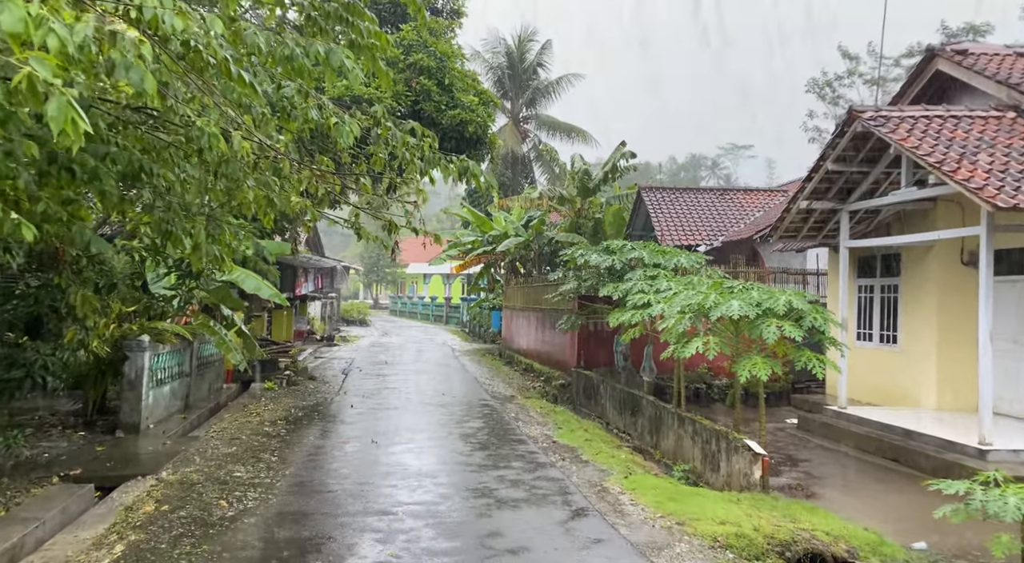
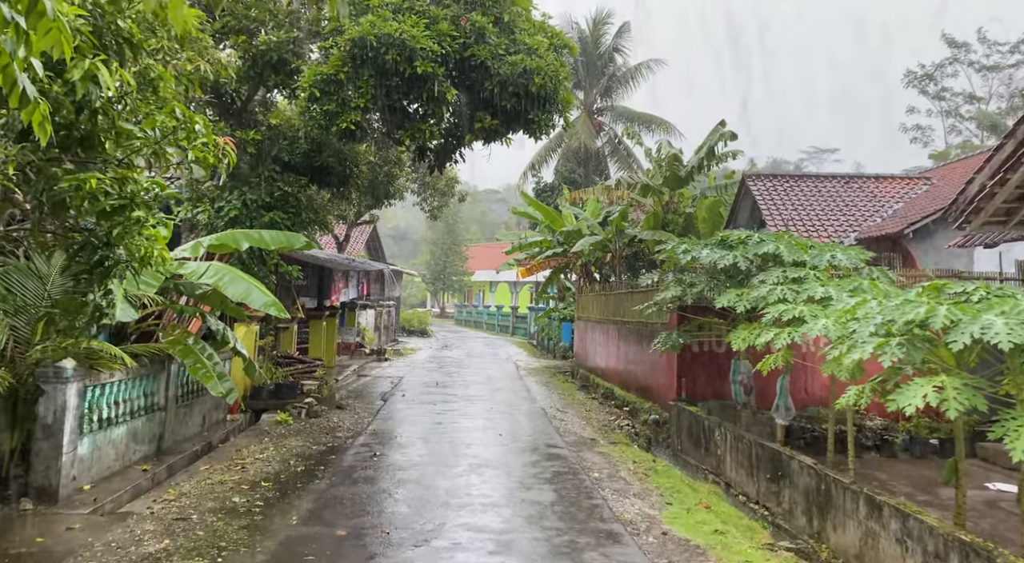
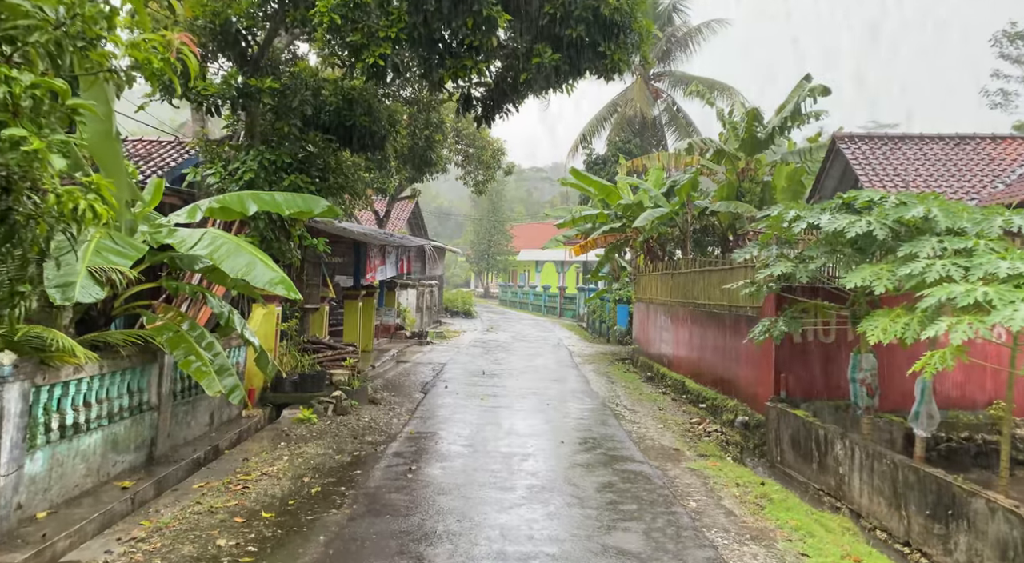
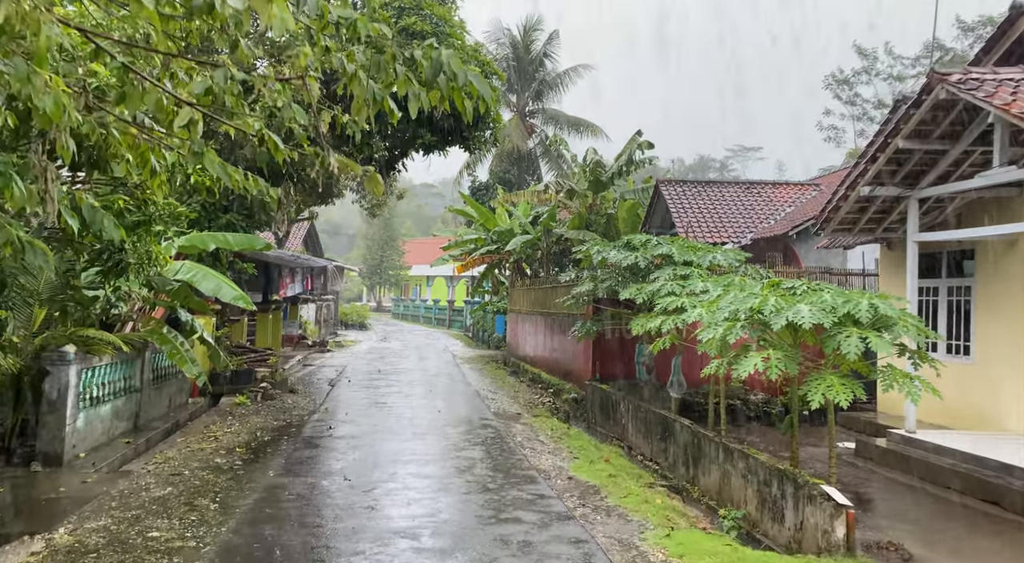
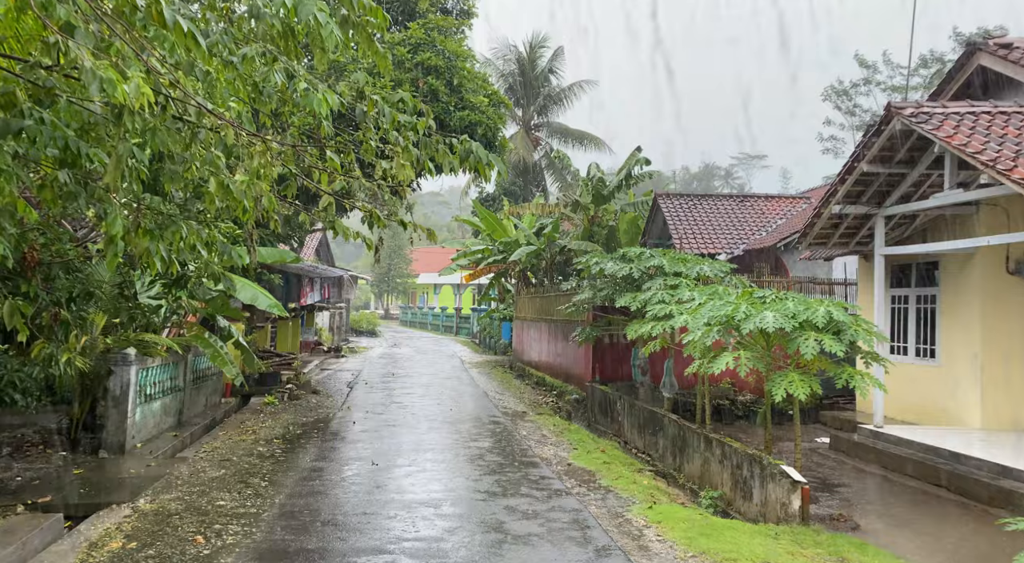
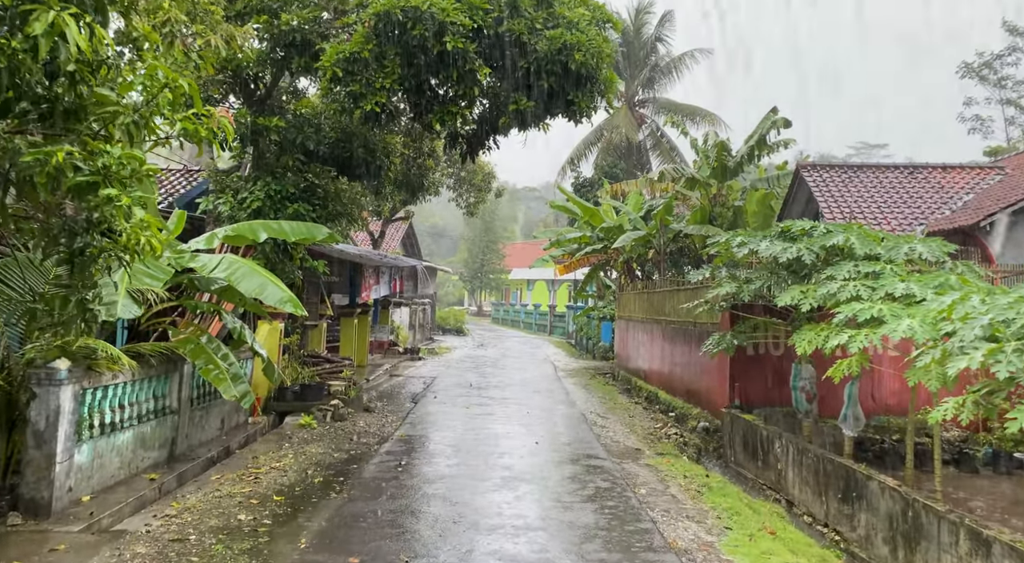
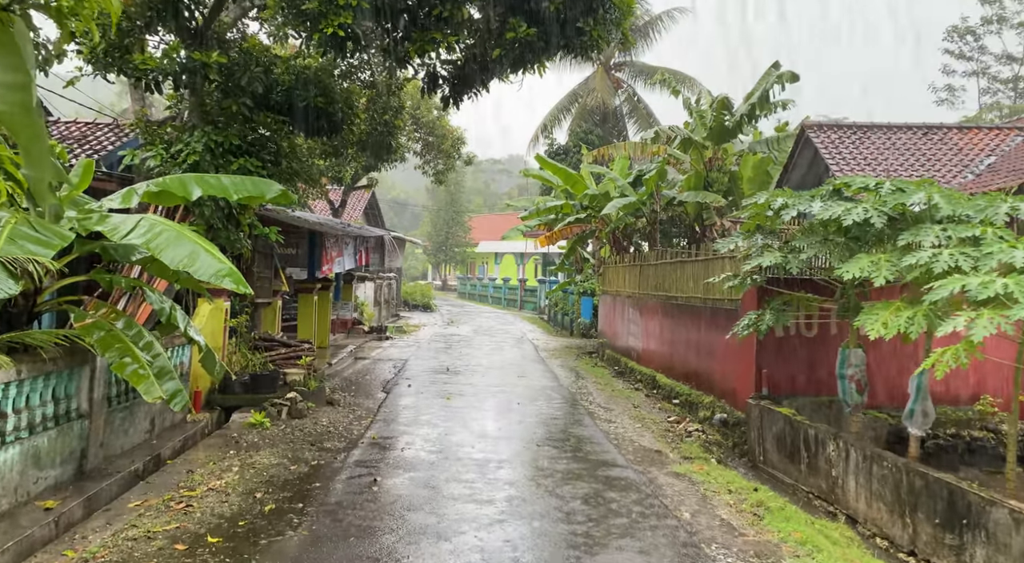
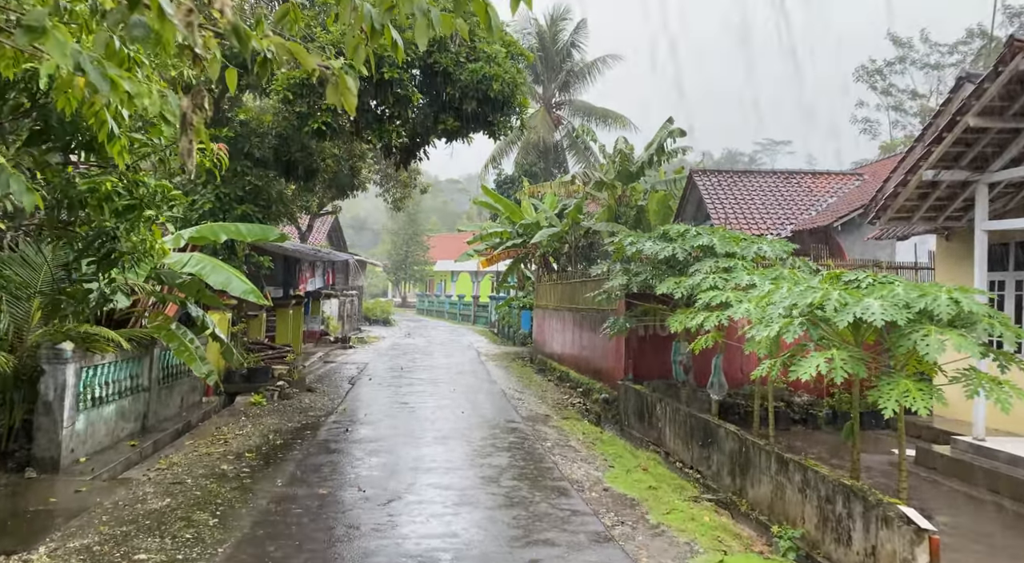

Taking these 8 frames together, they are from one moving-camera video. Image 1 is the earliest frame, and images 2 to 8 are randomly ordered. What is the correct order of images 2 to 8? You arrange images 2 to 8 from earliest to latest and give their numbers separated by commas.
5, 4, 8, 2, 6, 3, 7
